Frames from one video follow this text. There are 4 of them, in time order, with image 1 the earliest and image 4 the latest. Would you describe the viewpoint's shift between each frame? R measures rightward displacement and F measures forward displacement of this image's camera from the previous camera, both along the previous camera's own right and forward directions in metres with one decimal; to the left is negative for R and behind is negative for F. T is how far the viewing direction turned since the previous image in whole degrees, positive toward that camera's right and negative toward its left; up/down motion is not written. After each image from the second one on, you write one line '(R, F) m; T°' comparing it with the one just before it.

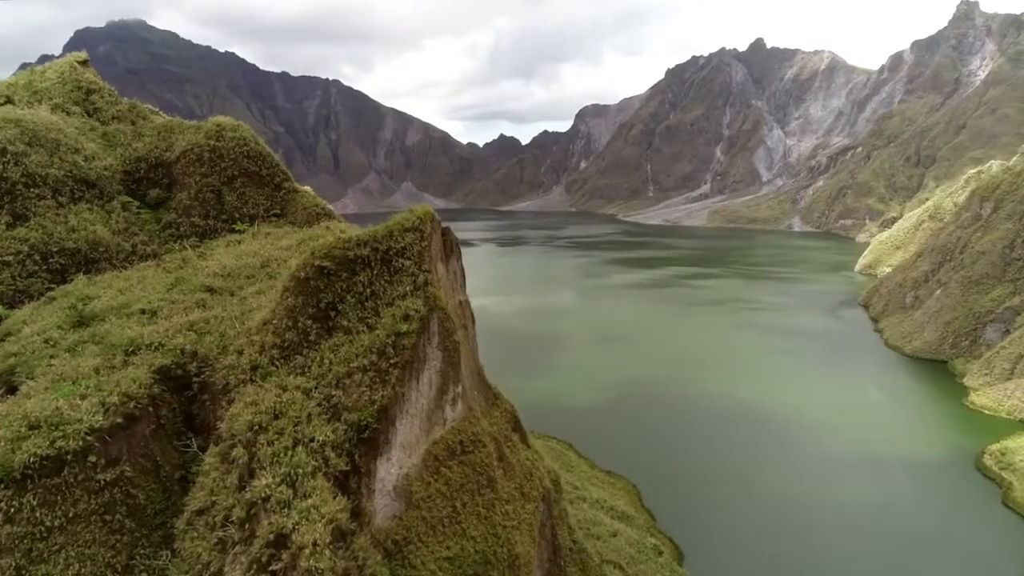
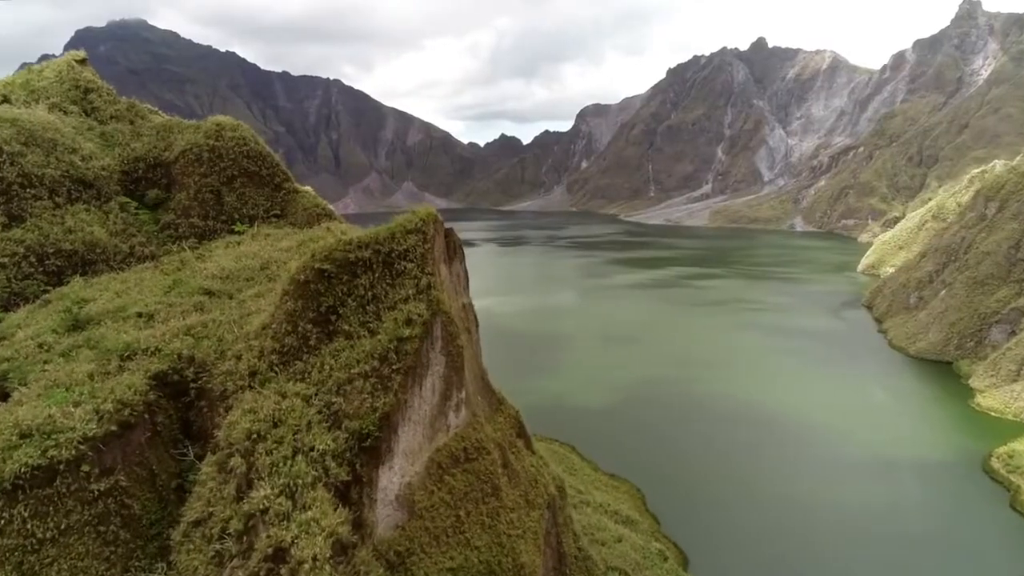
(-0.1, +0.4) m; 0°
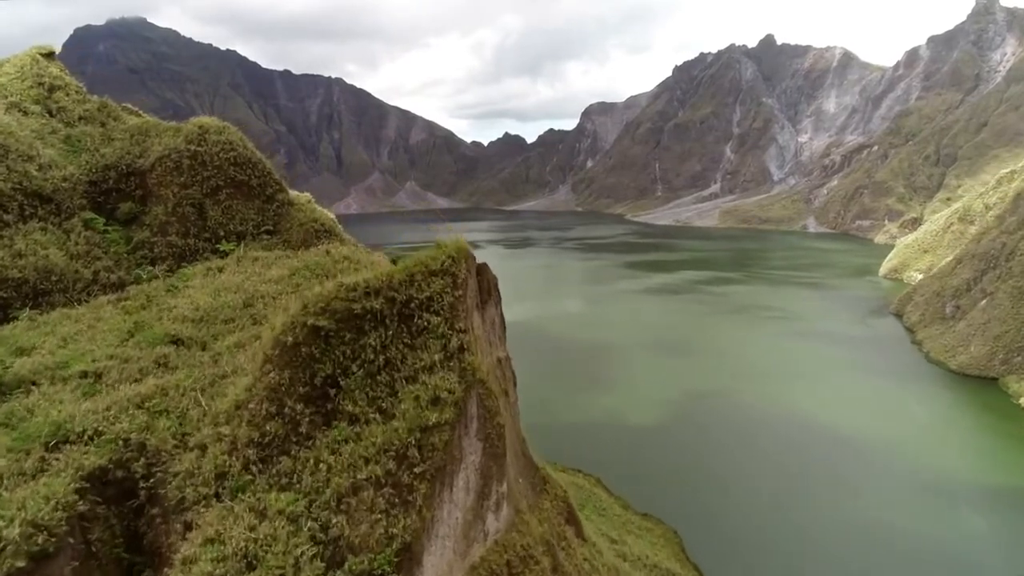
(-1.1, +4.1) m; 0°
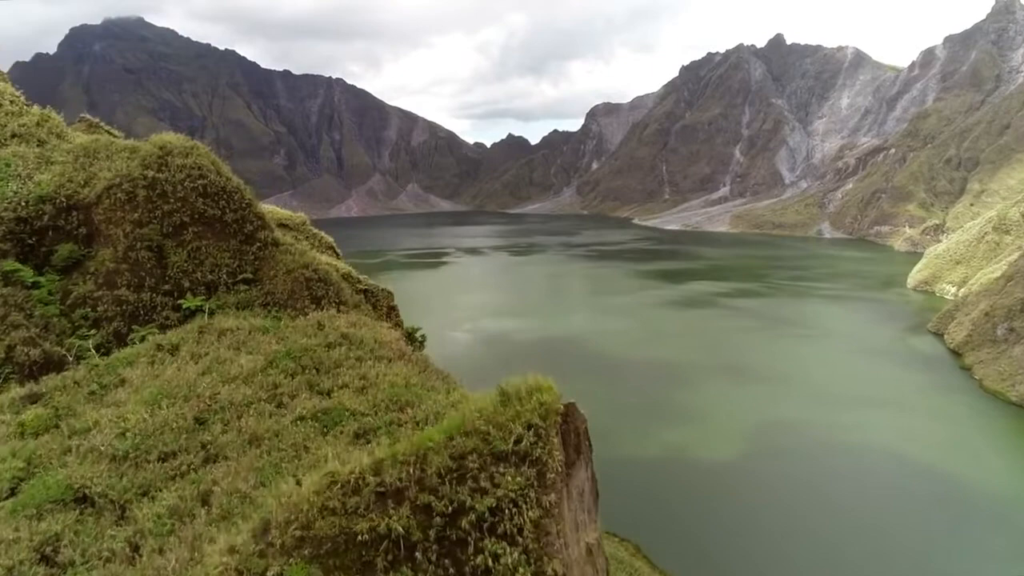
(-1.4, +5.5) m; 0°
